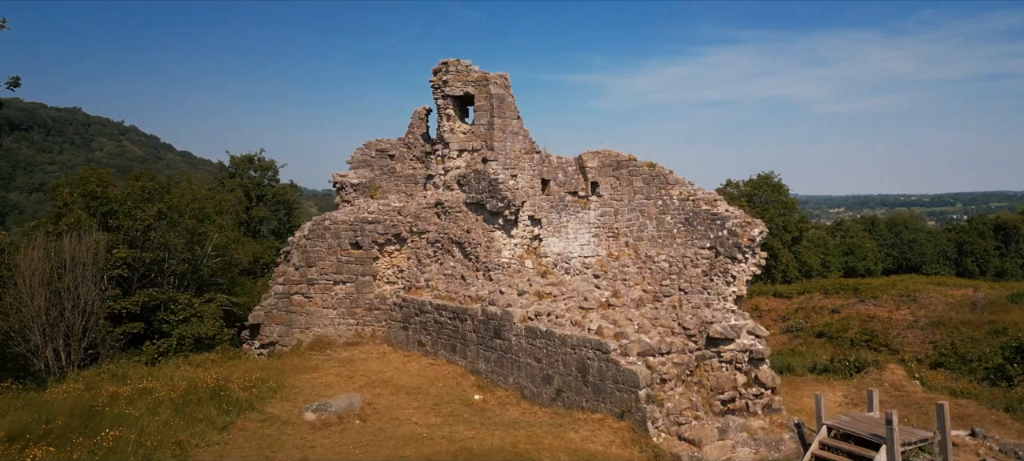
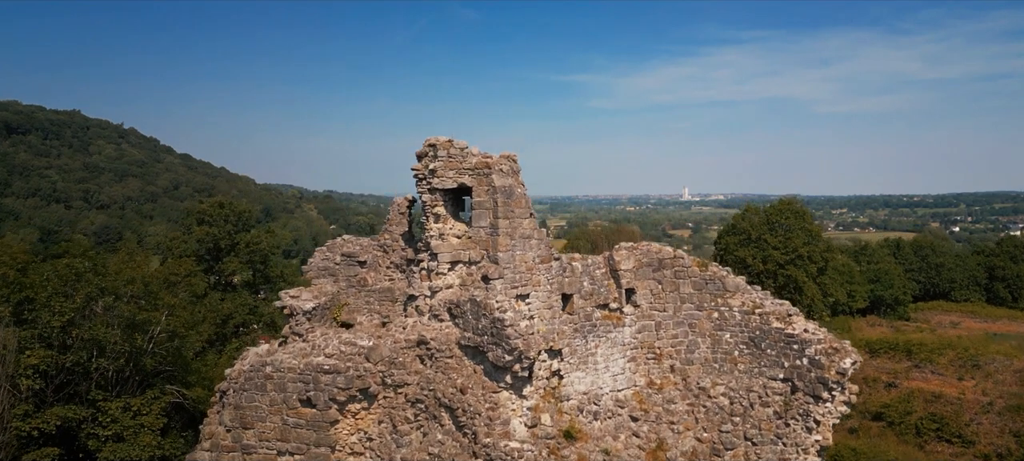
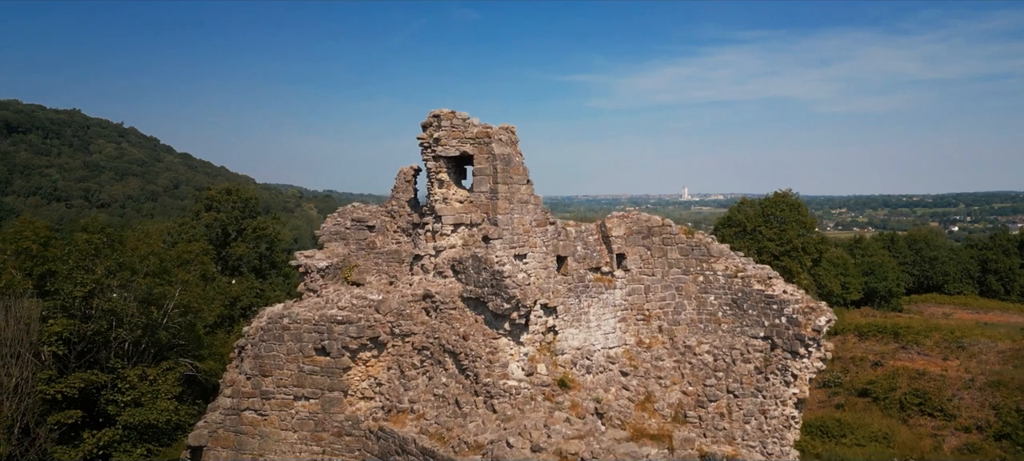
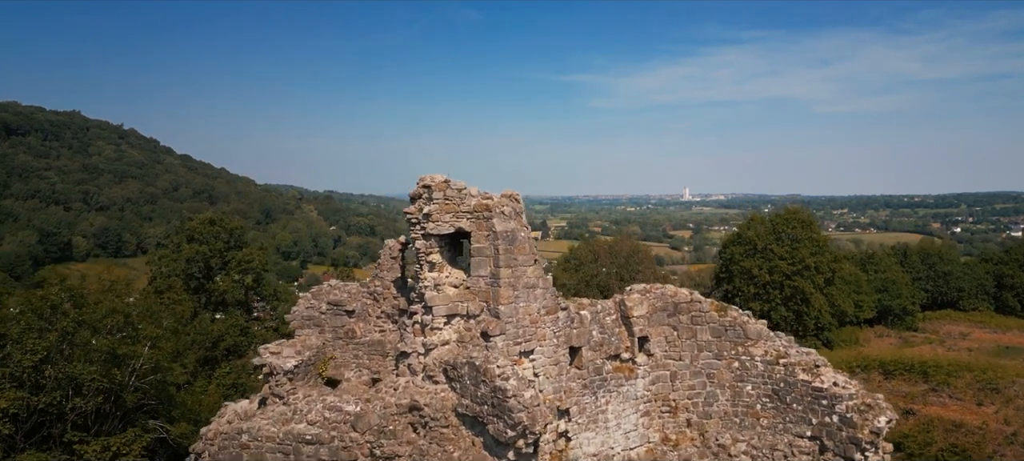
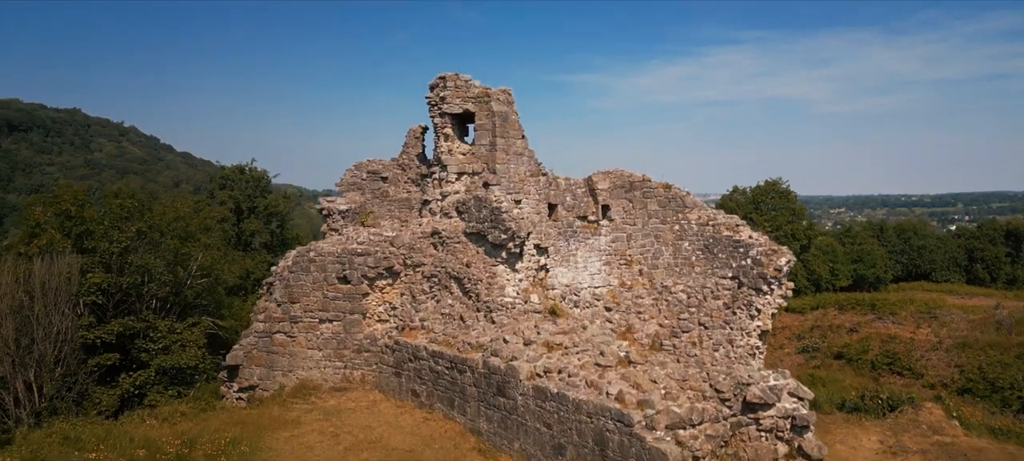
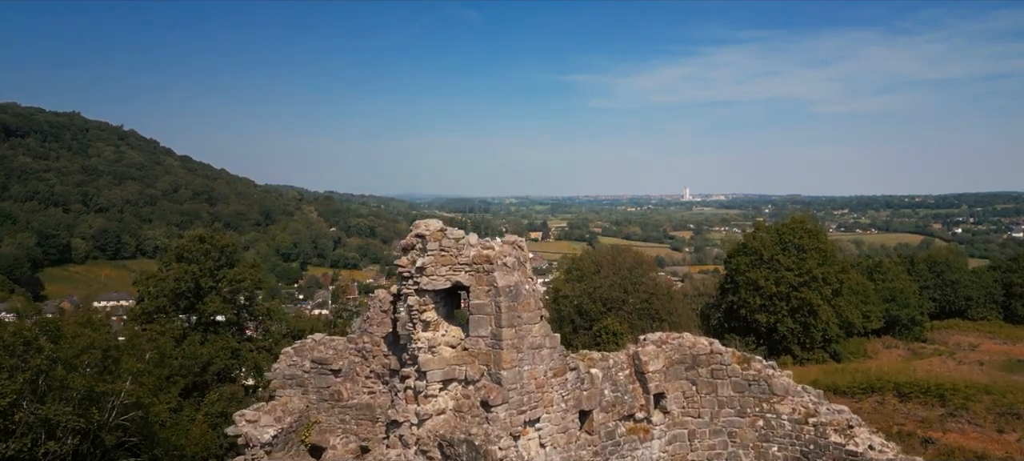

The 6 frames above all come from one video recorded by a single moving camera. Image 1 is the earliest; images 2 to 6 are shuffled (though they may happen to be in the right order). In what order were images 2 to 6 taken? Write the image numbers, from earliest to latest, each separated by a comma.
5, 3, 2, 4, 6
